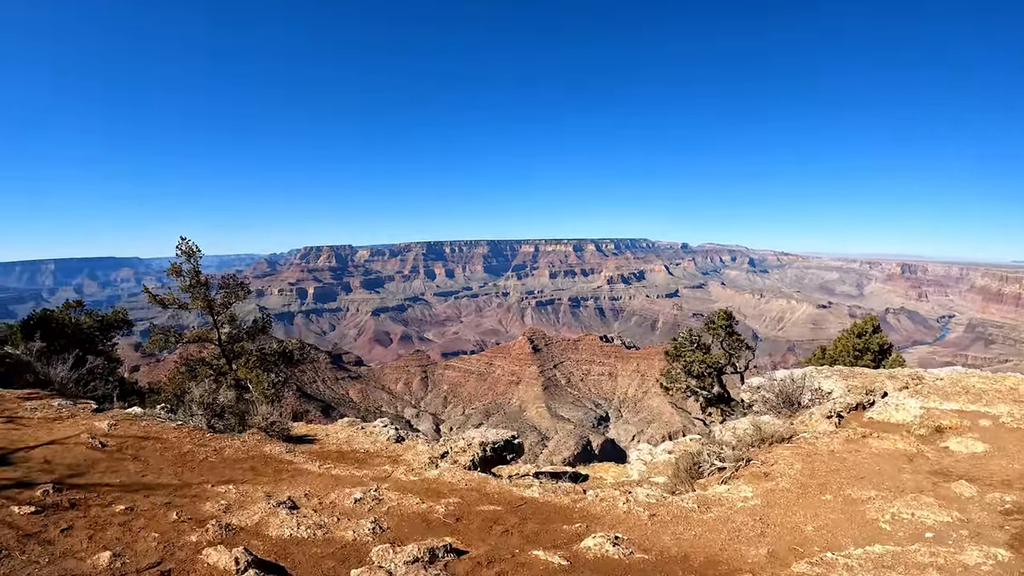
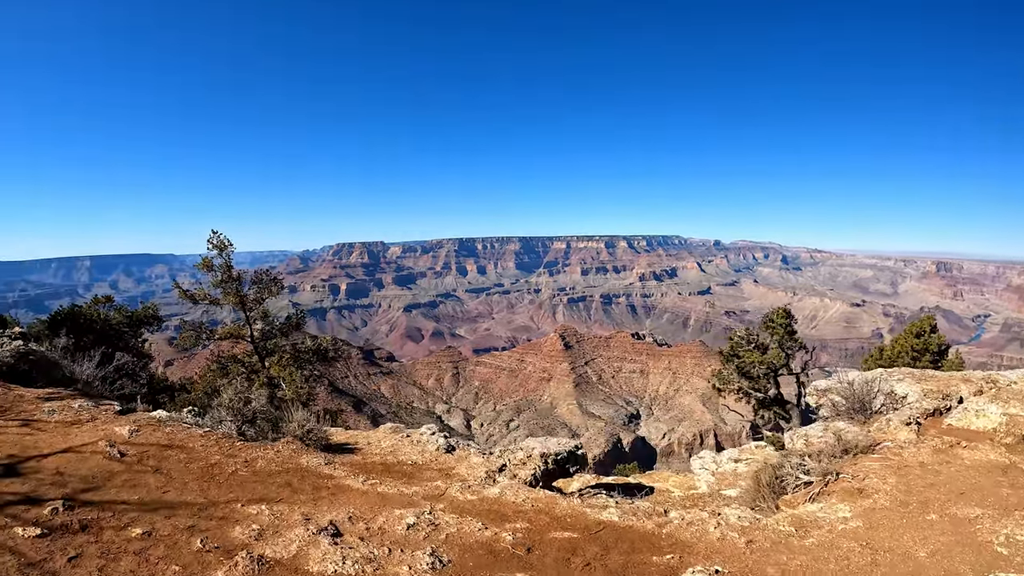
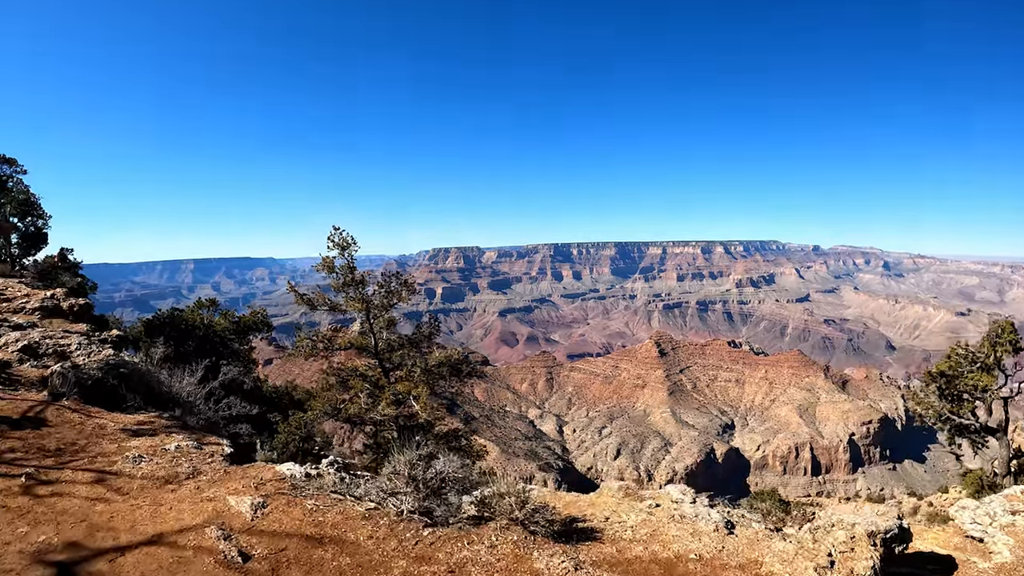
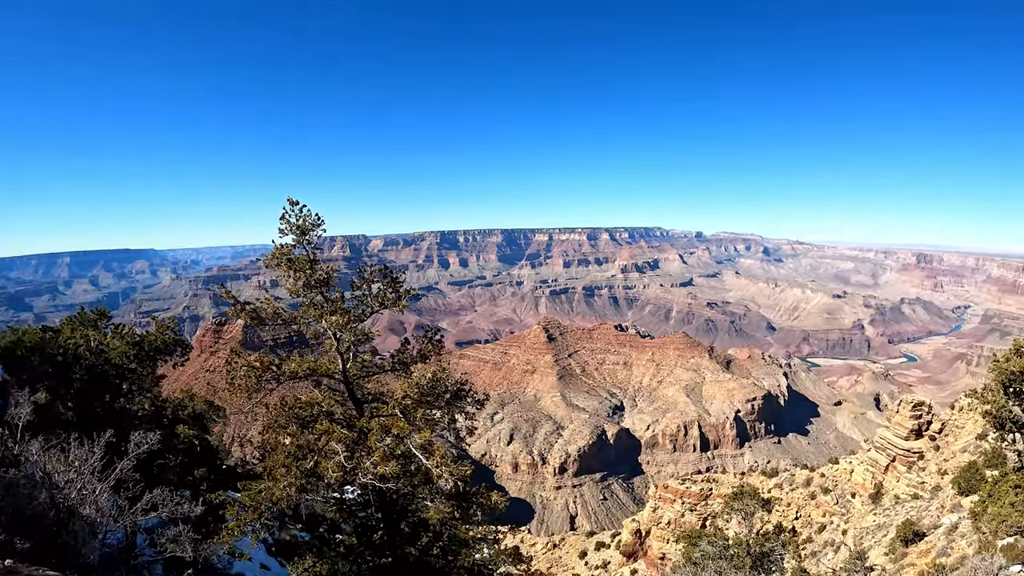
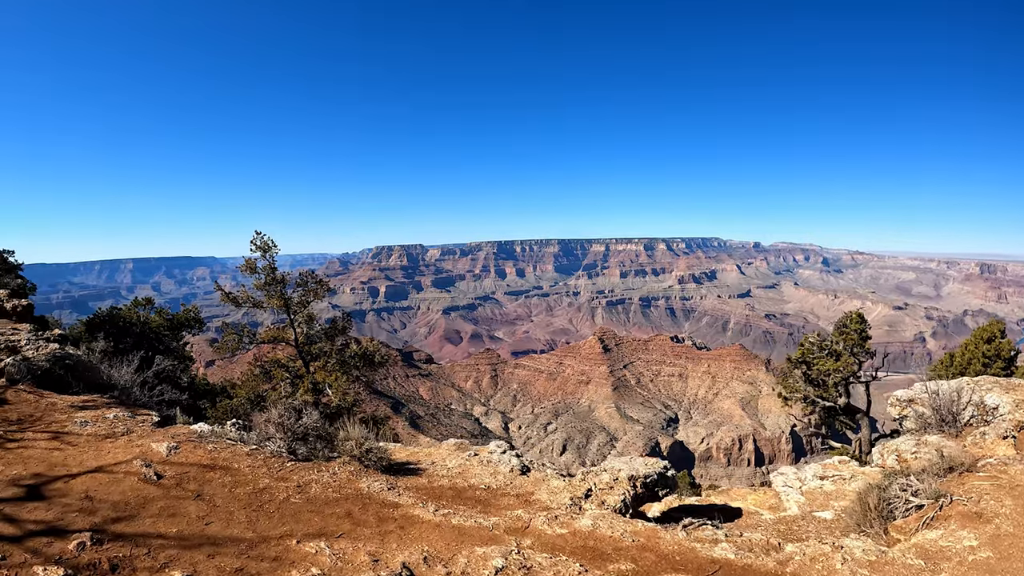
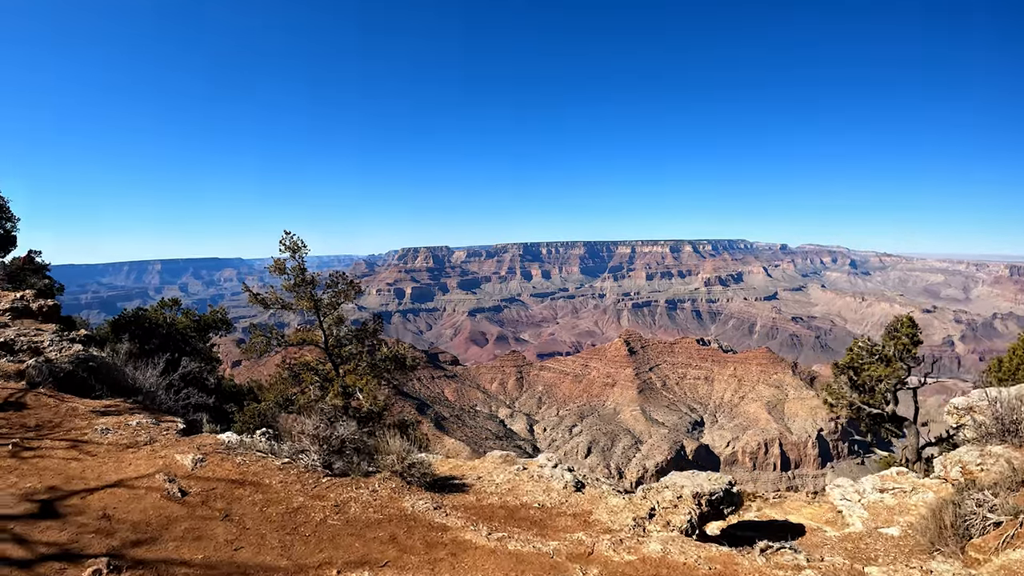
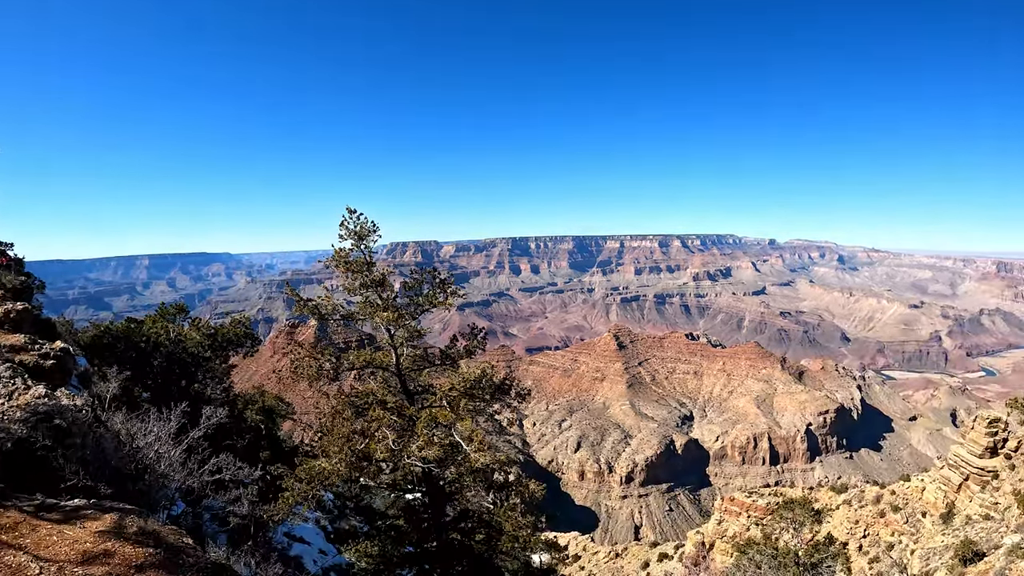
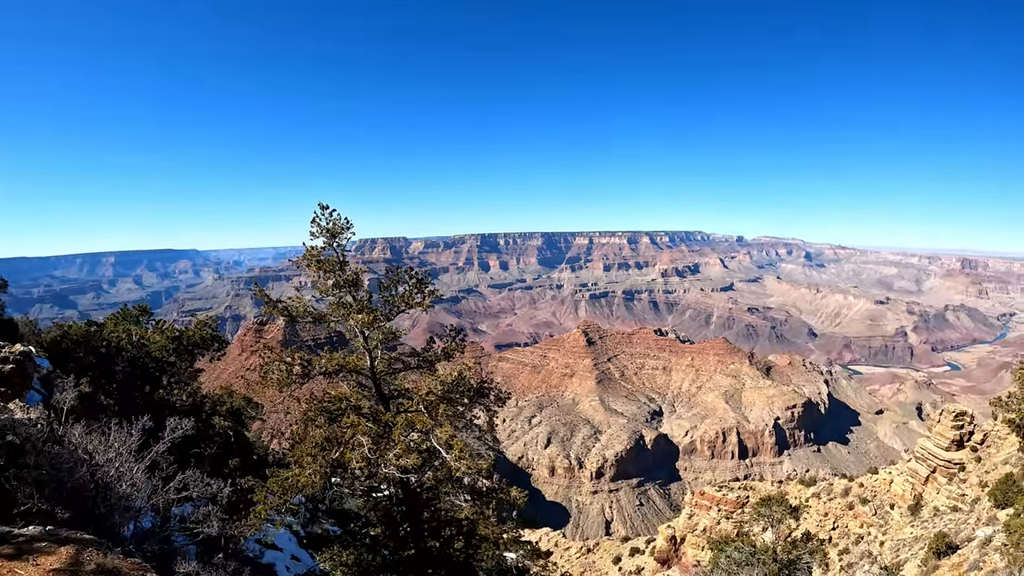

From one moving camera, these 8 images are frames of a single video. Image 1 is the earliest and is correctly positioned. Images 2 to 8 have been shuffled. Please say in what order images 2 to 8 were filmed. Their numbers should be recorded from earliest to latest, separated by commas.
2, 5, 6, 3, 7, 8, 4
